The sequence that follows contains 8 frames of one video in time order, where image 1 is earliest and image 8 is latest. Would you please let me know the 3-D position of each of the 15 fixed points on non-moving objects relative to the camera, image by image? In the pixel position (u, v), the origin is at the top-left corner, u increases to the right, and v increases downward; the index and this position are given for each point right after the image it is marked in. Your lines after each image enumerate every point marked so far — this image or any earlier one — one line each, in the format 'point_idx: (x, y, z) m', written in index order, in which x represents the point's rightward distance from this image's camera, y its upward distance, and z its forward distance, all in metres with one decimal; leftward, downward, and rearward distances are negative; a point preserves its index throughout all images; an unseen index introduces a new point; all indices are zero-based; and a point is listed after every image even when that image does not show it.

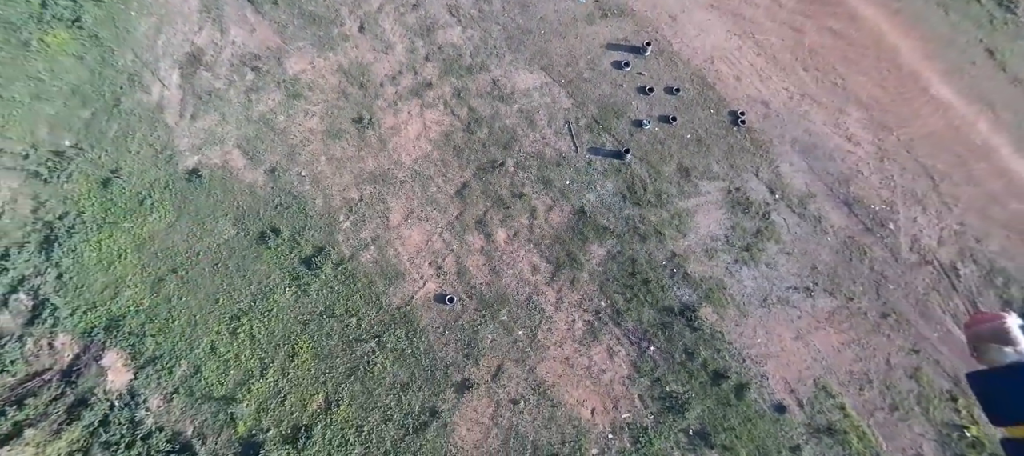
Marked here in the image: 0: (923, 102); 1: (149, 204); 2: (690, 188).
0: (+12.5, +3.8, +17.3) m
1: (-9.7, +0.6, +15.3) m
2: (+4.9, +1.1, +15.8) m
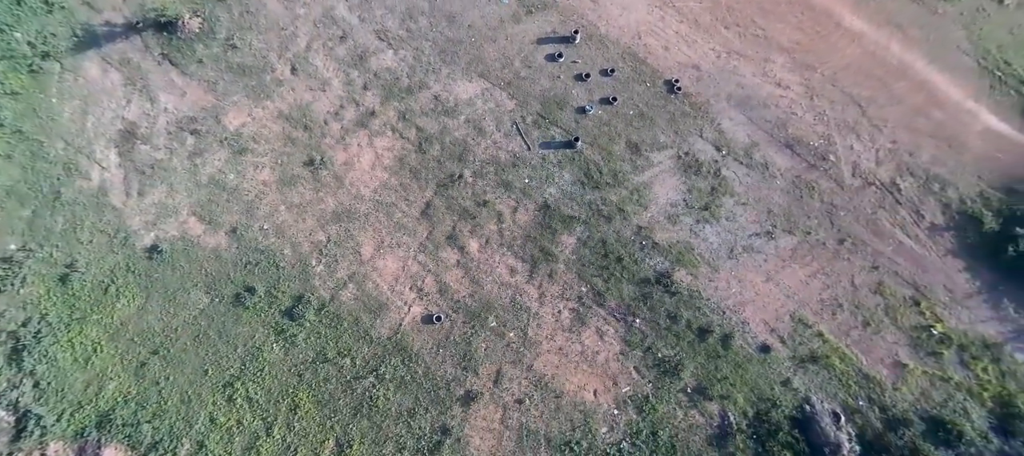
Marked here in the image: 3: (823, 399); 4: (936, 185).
0: (+10.5, +6.1, +18.3) m
1: (-10.4, -1.6, +15.0) m
2: (+3.7, +1.9, +16.3) m
3: (+8.1, -4.4, +14.9) m
4: (+12.7, +1.3, +17.2) m
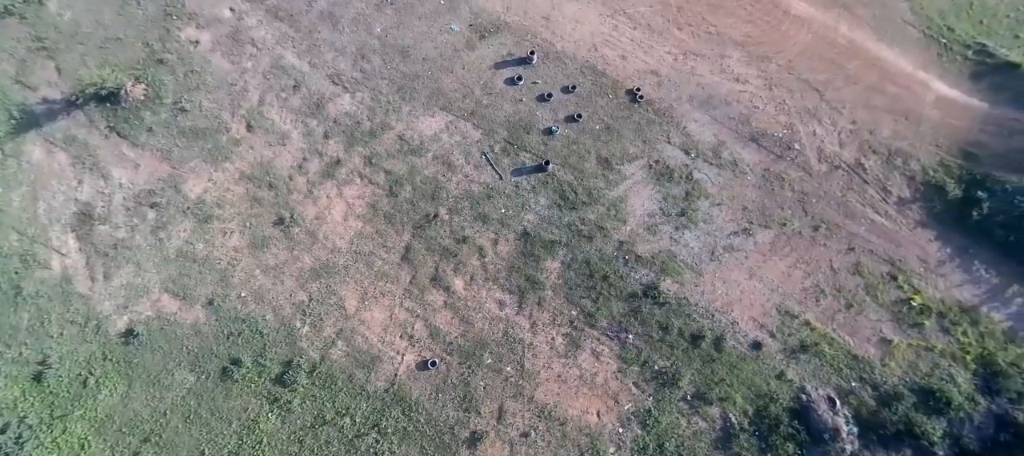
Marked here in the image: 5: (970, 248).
0: (+9.0, +6.6, +18.5) m
1: (-10.5, -3.9, +14.4) m
2: (+2.9, +1.5, +16.3) m
3: (+8.1, -4.2, +15.2) m
4: (+11.9, +2.1, +17.6) m
5: (+13.5, -0.6, +16.8) m
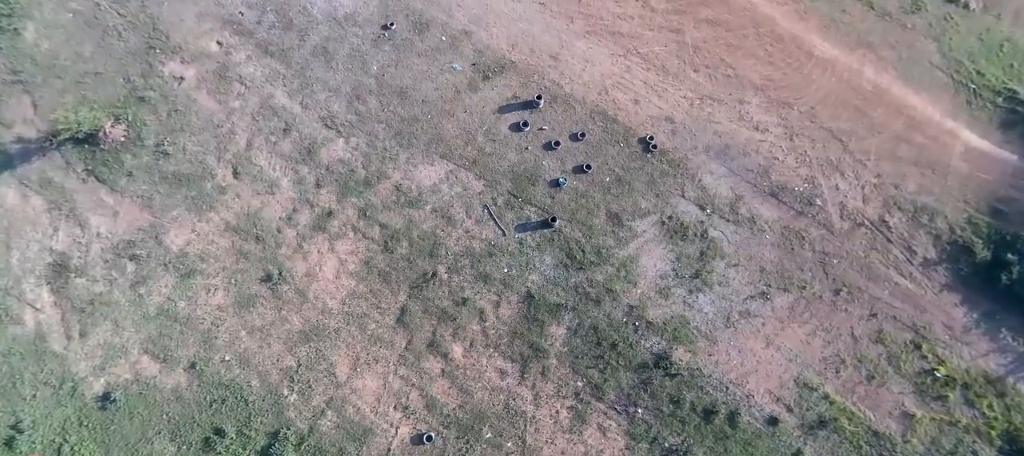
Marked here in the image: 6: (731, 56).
0: (+9.2, +4.9, +17.5) m
1: (-10.5, -5.3, +13.5) m
2: (+3.0, -0.1, +15.4) m
3: (+8.1, -5.9, +14.4) m
4: (+12.0, +0.3, +16.6) m
5: (+13.5, -2.4, +15.9) m
6: (+6.6, +5.2, +17.2) m
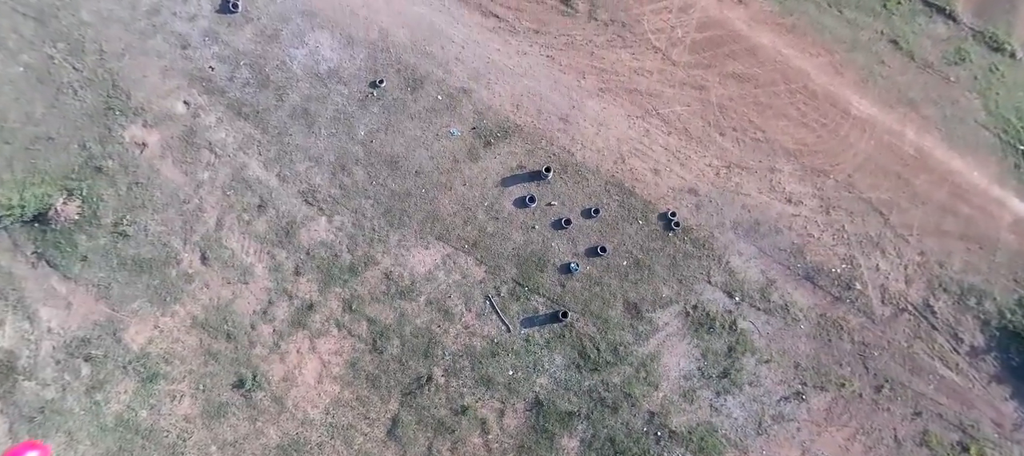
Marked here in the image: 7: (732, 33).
0: (+9.3, +2.8, +15.7) m
1: (-10.4, -7.5, +11.9) m
2: (+3.2, -2.3, +13.7) m
3: (+8.2, -8.2, +12.8) m
4: (+12.1, -1.9, +15.0) m
5: (+13.7, -4.6, +14.4) m
6: (+6.7, +3.0, +15.5) m
7: (+6.2, +5.5, +16.2) m
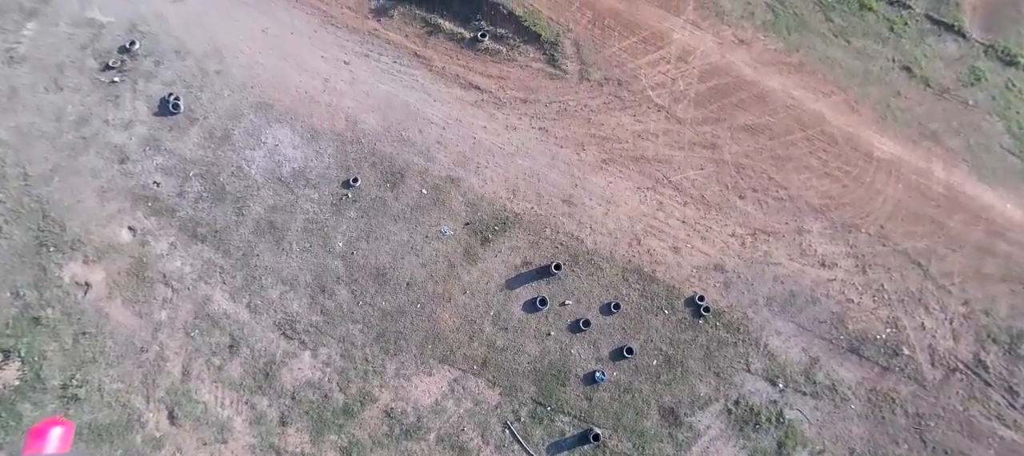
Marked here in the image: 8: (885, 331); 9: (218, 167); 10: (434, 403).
0: (+9.1, +1.4, +14.3) m
1: (-9.2, -10.9, +10.0) m
2: (+3.7, -4.3, +12.2) m
3: (+9.3, -9.6, +11.6) m
4: (+12.5, -2.9, +13.8) m
5: (+14.3, -5.5, +13.3) m
6: (+6.6, +1.3, +14.0) m
7: (+5.8, +3.8, +14.6) m
8: (+8.7, -2.4, +13.3) m
9: (-6.8, +1.4, +13.2) m
10: (-1.6, -3.6, +11.8) m
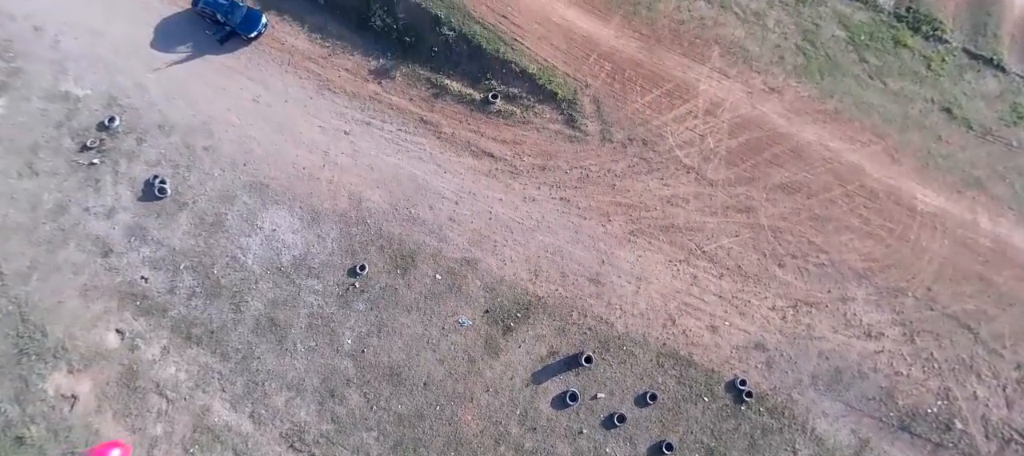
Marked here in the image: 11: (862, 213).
0: (+9.5, 0.0, +13.3) m
1: (-8.3, -13.1, +9.1) m
2: (+4.3, -6.0, +11.3) m
3: (+10.2, -11.1, +10.9) m
4: (+13.0, -4.2, +12.9) m
5: (+15.0, -6.8, +12.5) m
6: (+7.0, -0.2, +13.0) m
7: (+6.1, +2.2, +13.5) m
8: (+9.3, -3.9, +12.4) m
9: (-6.3, -0.6, +12.0) m
10: (-1.0, -5.5, +10.8) m
11: (+8.1, +0.3, +13.2) m
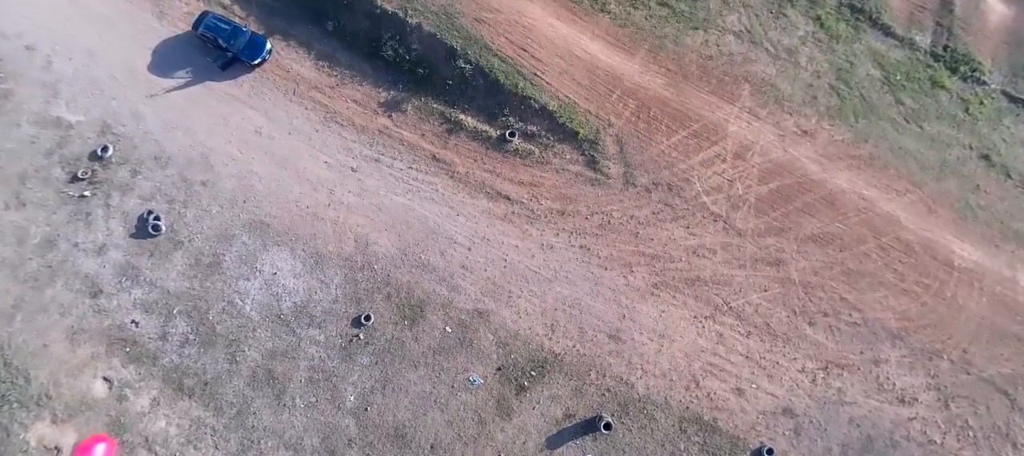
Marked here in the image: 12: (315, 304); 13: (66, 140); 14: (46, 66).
0: (+9.9, -1.3, +12.6) m
1: (-8.3, -13.9, +8.4) m
2: (+4.5, -7.1, +10.5) m
3: (+10.2, -12.4, +10.2) m
4: (+13.2, -5.6, +12.2) m
5: (+15.1, -8.2, +11.8) m
6: (+7.3, -1.4, +12.2) m
7: (+6.5, +1.1, +12.8) m
8: (+9.5, -5.1, +11.7) m
9: (-6.0, -1.5, +11.3) m
10: (-0.8, -6.5, +10.1) m
11: (+8.5, -0.9, +12.5) m
12: (-3.9, -1.5, +11.3) m
13: (-9.5, +1.9, +12.1) m
14: (-10.2, +3.6, +12.5) m
